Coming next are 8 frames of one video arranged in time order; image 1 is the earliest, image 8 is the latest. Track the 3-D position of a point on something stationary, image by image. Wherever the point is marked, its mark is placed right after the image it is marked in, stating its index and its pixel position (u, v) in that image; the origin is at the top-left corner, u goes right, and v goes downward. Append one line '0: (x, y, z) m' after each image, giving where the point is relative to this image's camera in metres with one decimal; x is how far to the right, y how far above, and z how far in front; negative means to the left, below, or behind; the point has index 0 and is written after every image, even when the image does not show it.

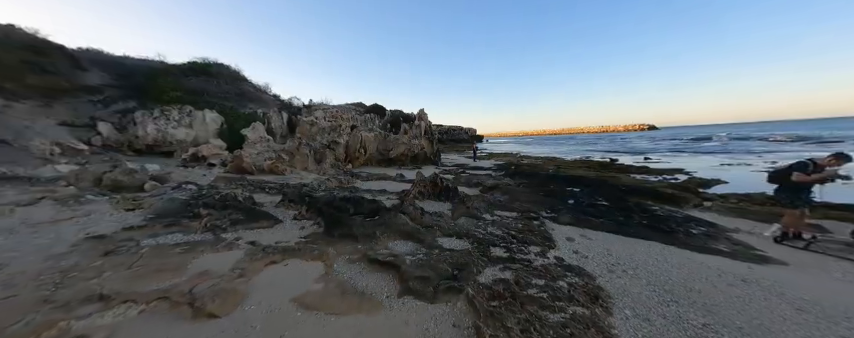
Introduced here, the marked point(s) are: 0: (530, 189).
0: (+4.9, -1.0, +11.5) m
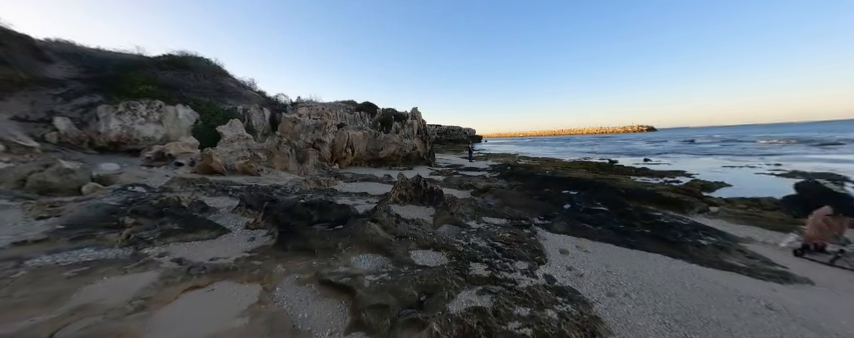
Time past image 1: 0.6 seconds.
0: (+4.3, -1.1, +10.8) m
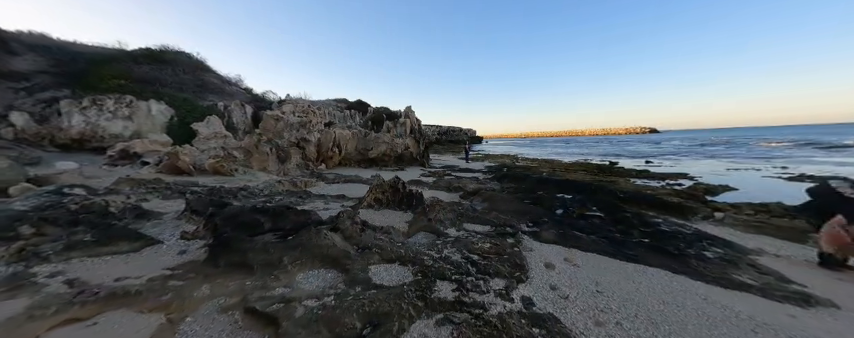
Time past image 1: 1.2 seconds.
0: (+3.6, -1.1, +10.1) m
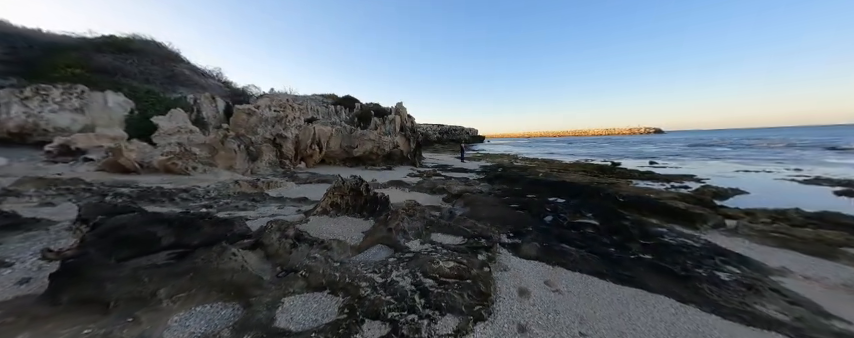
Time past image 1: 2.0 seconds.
0: (+2.8, -1.2, +9.1) m
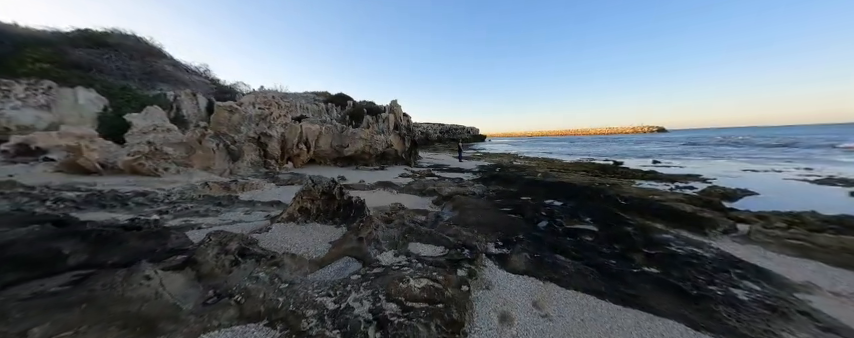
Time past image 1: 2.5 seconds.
0: (+2.3, -1.2, +8.5) m
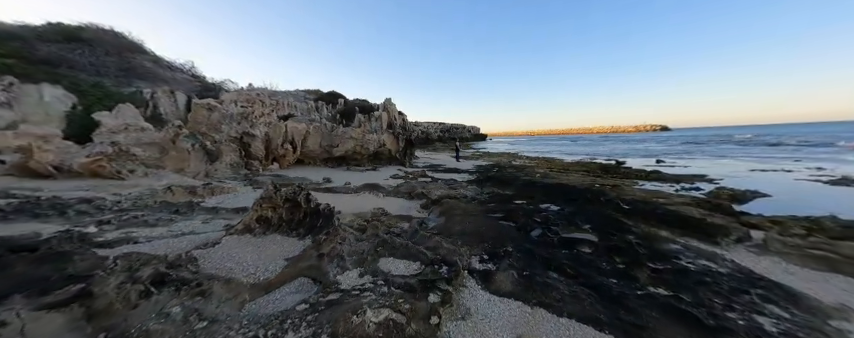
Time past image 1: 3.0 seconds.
0: (+1.8, -1.3, +7.8) m
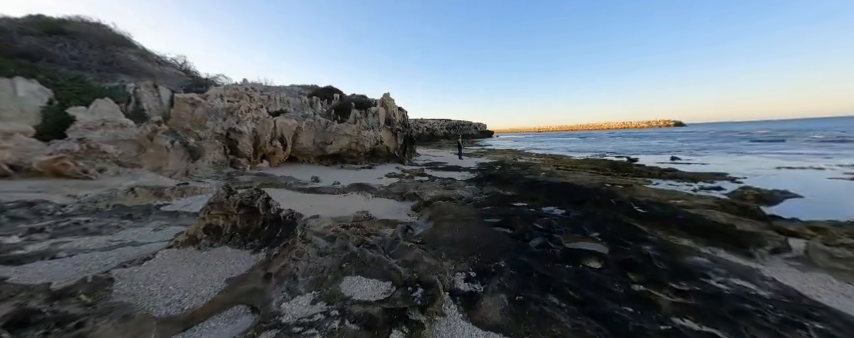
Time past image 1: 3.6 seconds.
0: (+1.5, -1.2, +7.0) m
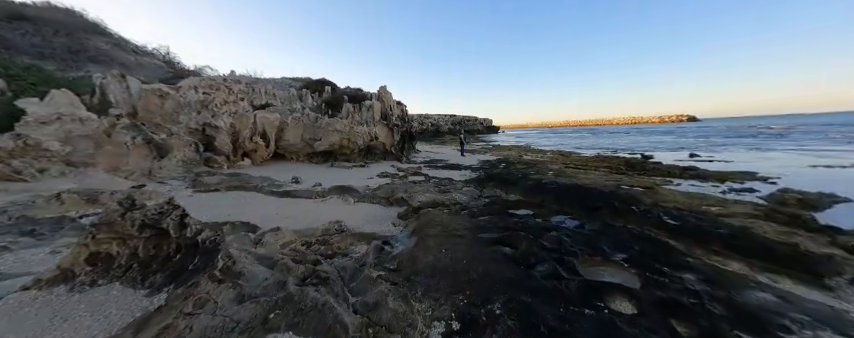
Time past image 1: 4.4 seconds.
0: (+1.1, -1.3, +5.8) m
